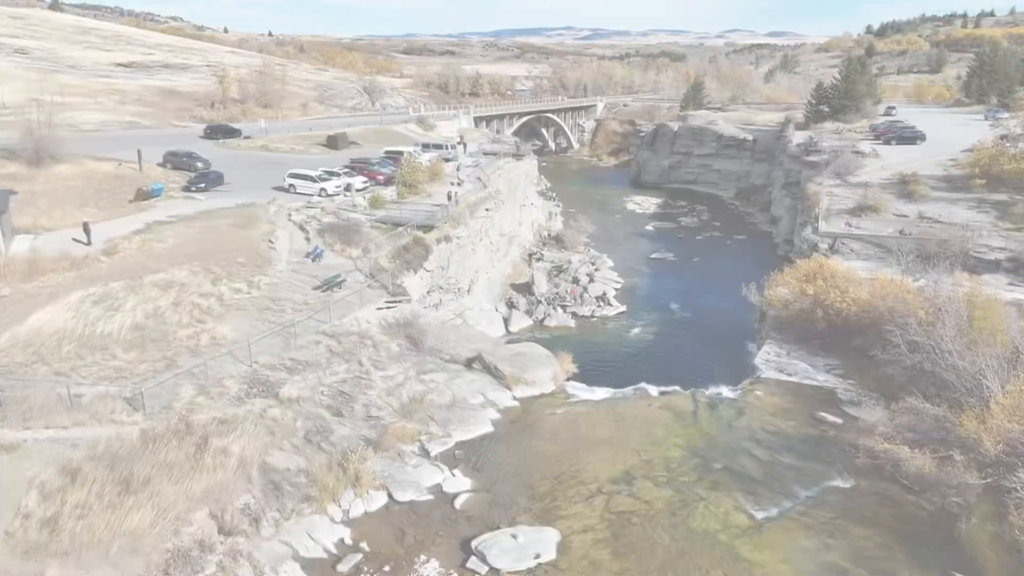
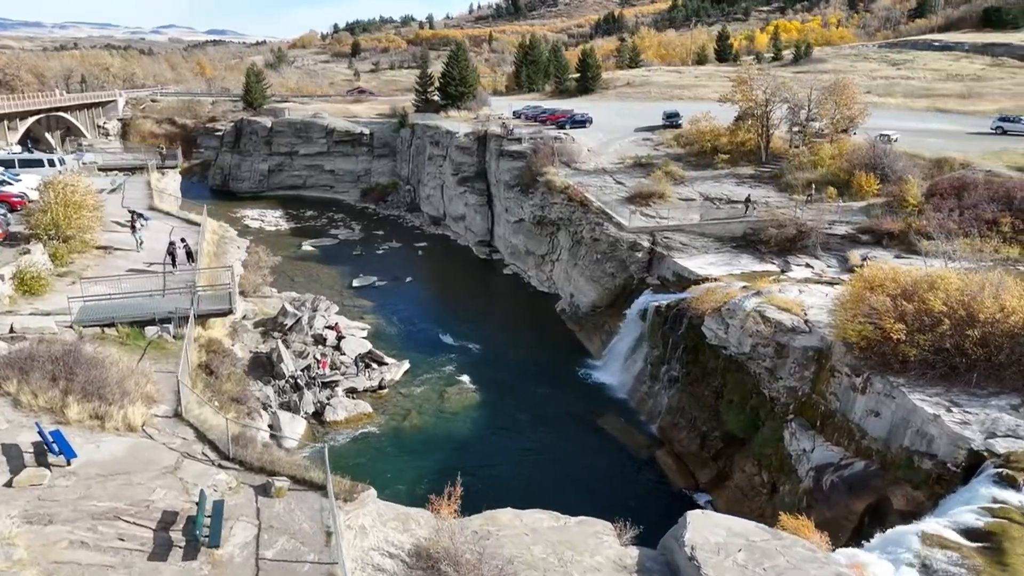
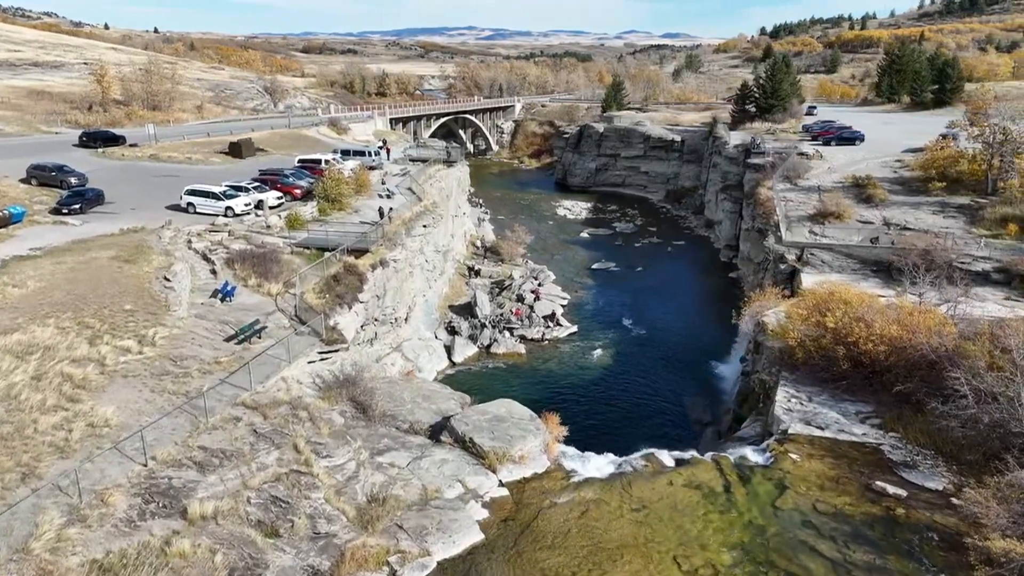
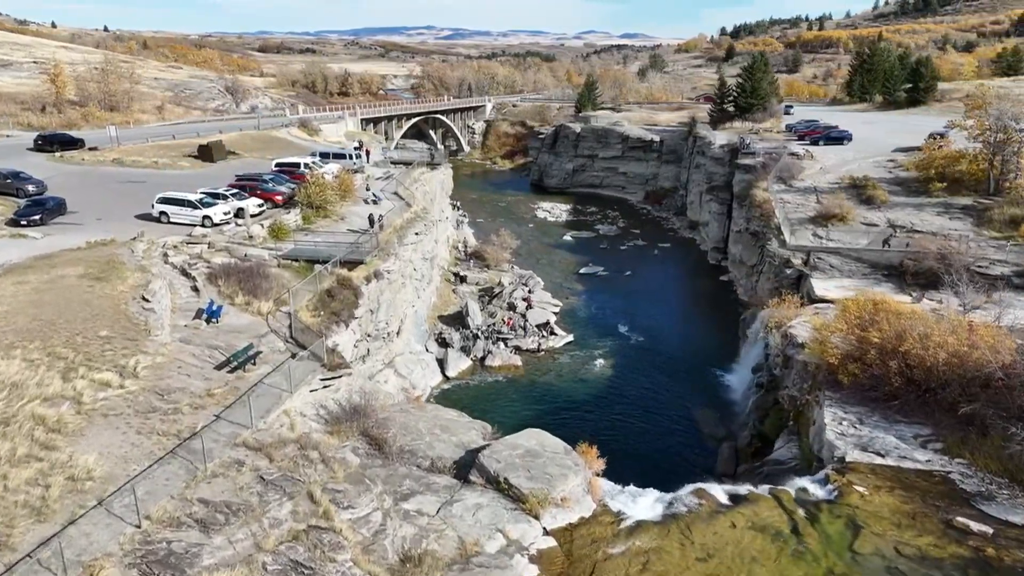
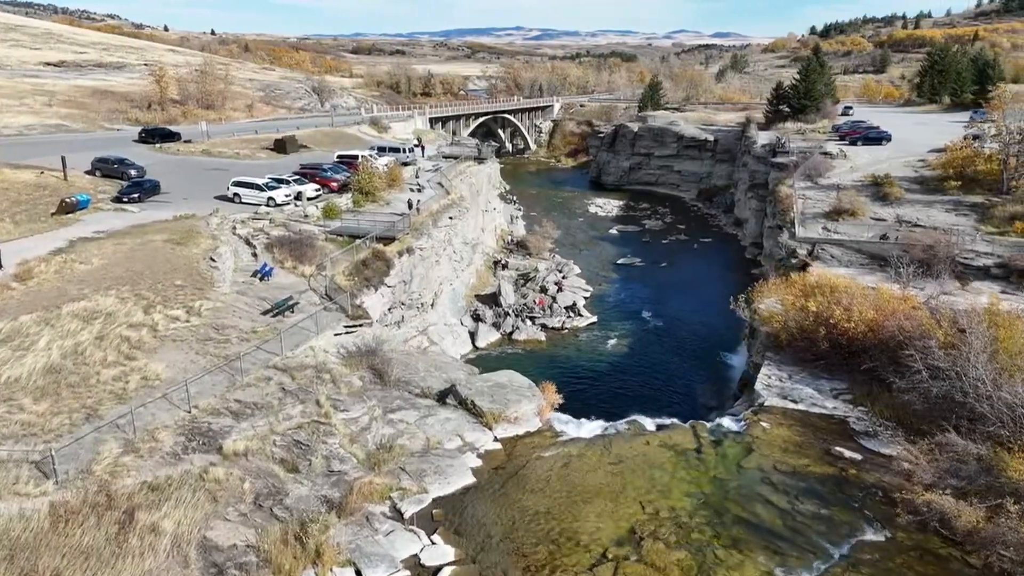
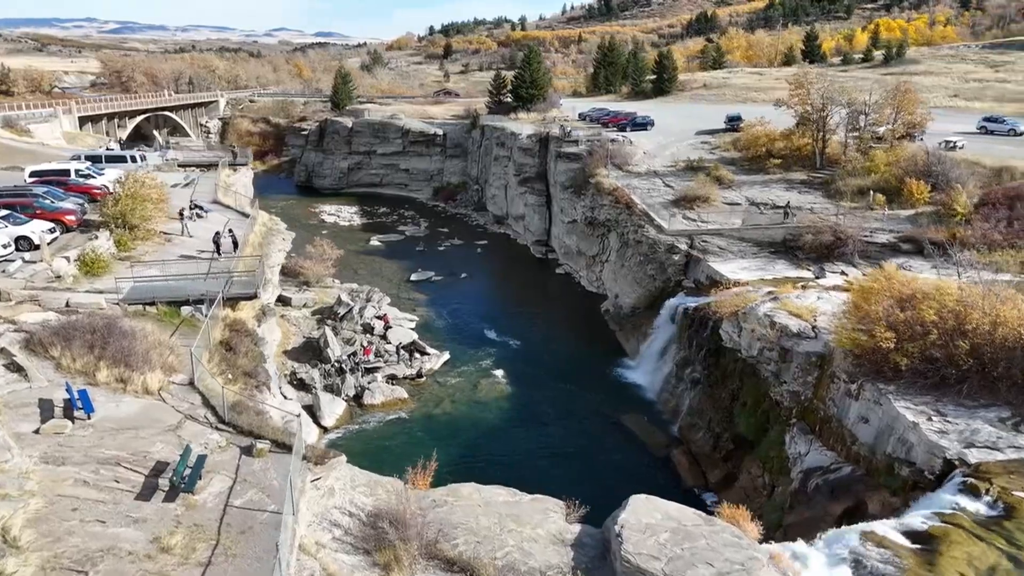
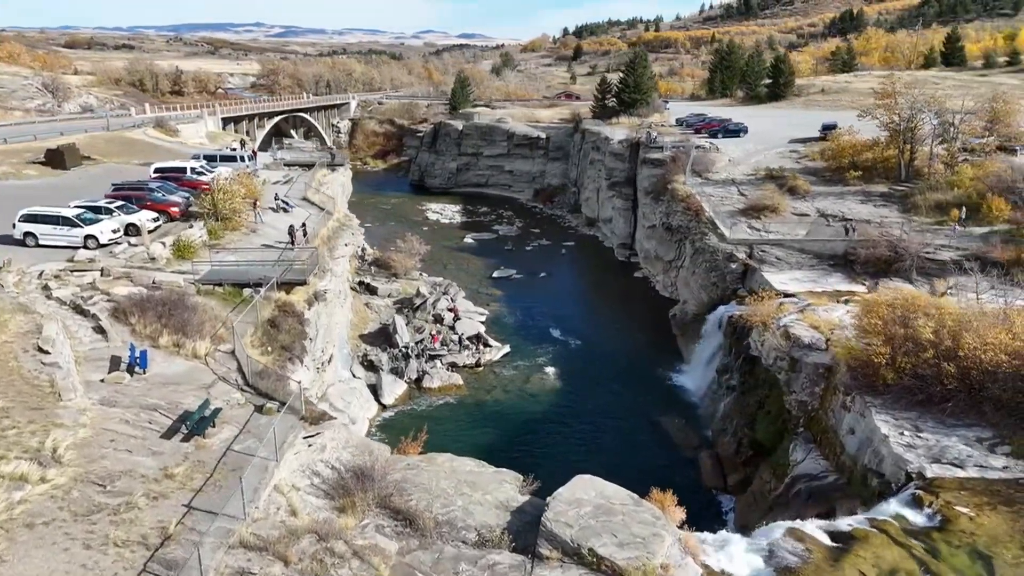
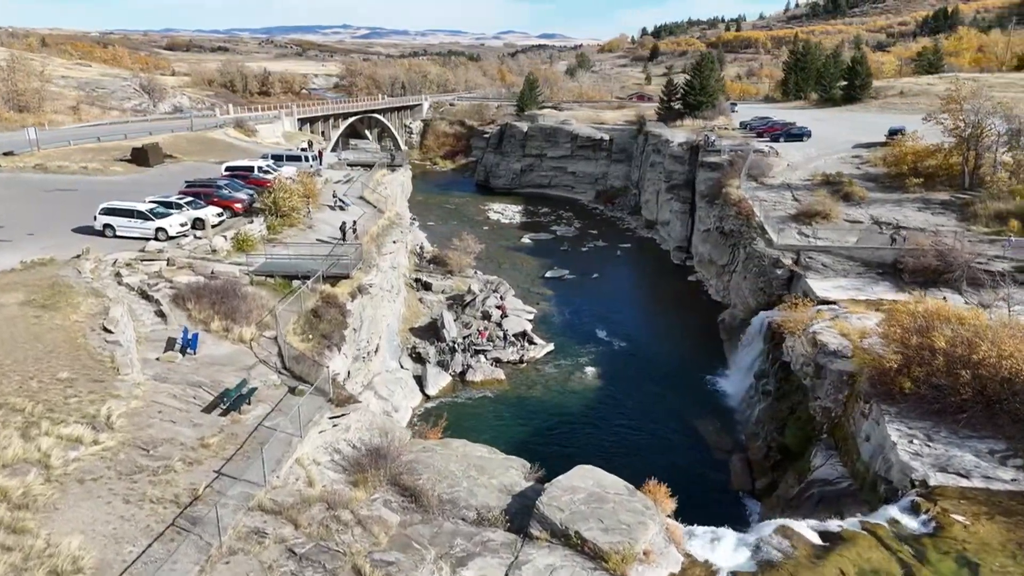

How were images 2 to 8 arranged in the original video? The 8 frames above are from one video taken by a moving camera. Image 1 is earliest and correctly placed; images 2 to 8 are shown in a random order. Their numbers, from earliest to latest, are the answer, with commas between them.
5, 3, 4, 8, 7, 6, 2
